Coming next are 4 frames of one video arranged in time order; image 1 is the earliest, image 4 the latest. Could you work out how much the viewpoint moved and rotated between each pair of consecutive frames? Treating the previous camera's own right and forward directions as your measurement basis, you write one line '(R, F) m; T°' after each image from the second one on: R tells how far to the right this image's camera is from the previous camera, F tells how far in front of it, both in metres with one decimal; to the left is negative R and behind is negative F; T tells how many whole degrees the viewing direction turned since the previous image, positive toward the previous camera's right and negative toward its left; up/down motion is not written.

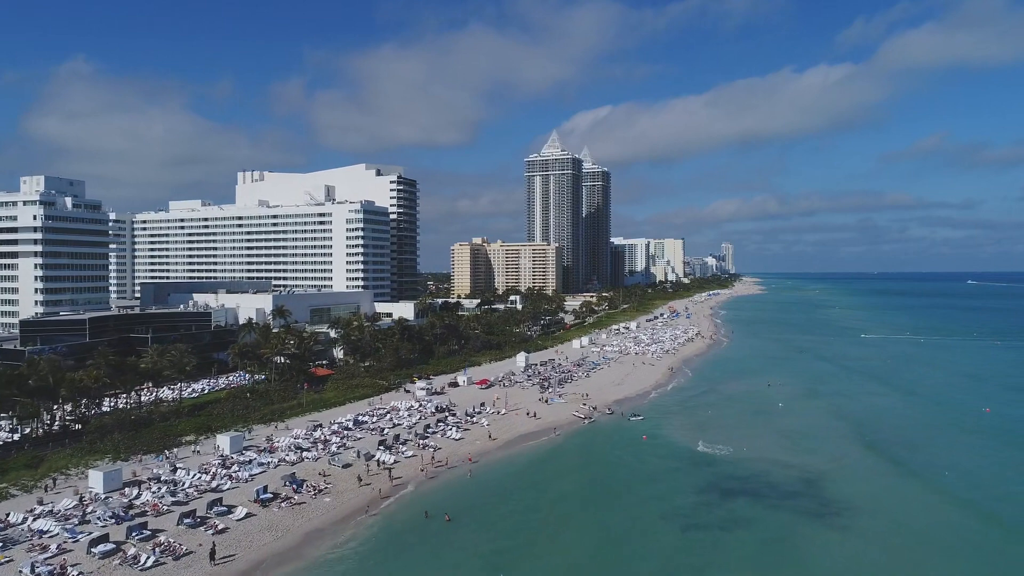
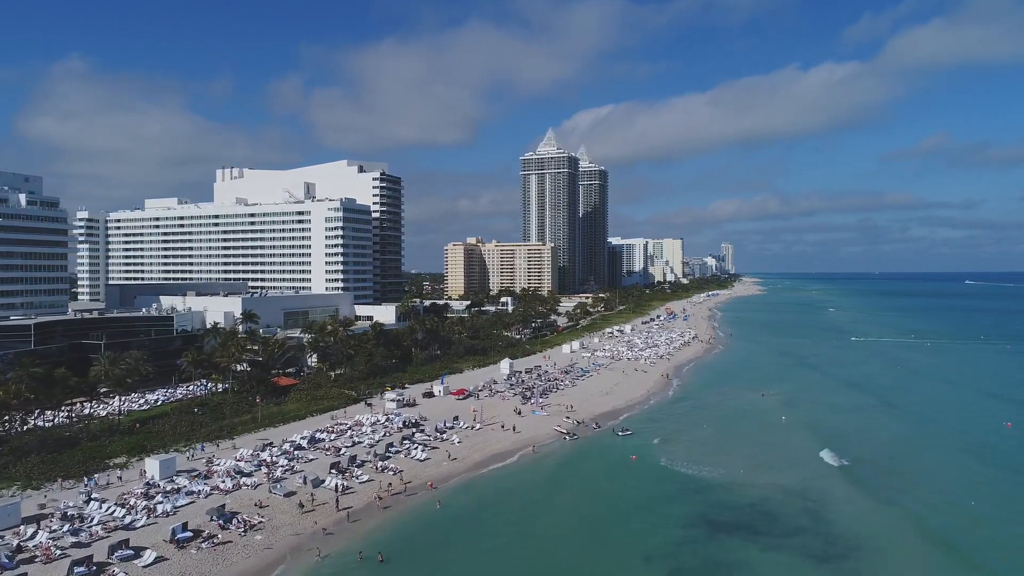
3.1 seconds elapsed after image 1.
(+2.0, +4.8) m; 0°
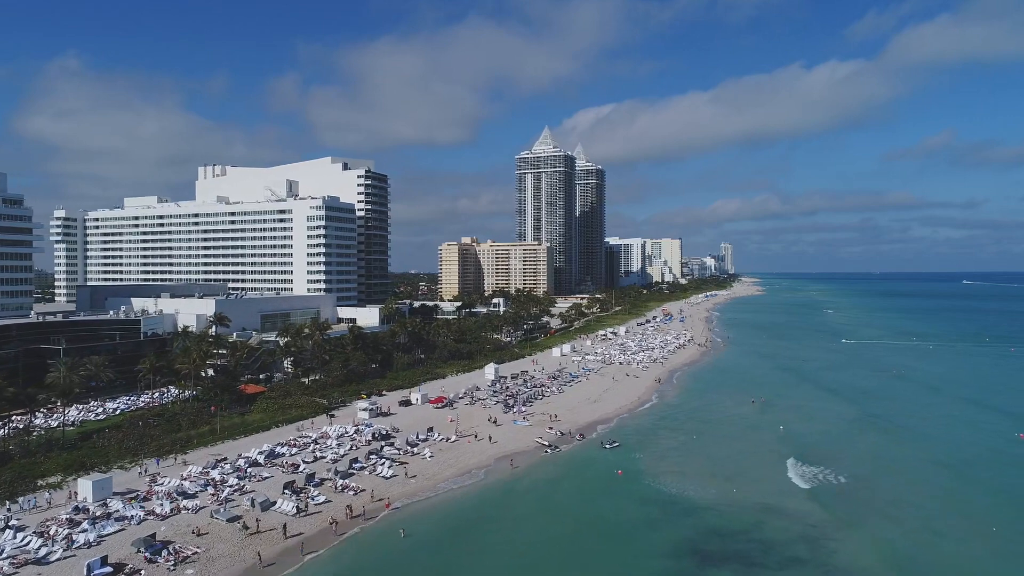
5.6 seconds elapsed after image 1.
(+1.7, +3.4) m; 0°
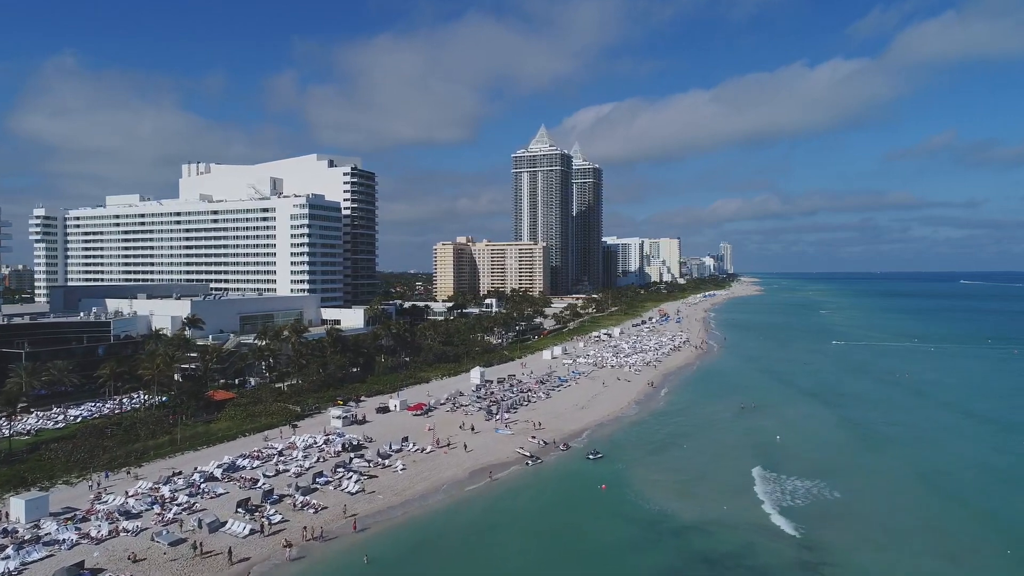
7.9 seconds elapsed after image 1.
(+1.5, +2.7) m; 0°
